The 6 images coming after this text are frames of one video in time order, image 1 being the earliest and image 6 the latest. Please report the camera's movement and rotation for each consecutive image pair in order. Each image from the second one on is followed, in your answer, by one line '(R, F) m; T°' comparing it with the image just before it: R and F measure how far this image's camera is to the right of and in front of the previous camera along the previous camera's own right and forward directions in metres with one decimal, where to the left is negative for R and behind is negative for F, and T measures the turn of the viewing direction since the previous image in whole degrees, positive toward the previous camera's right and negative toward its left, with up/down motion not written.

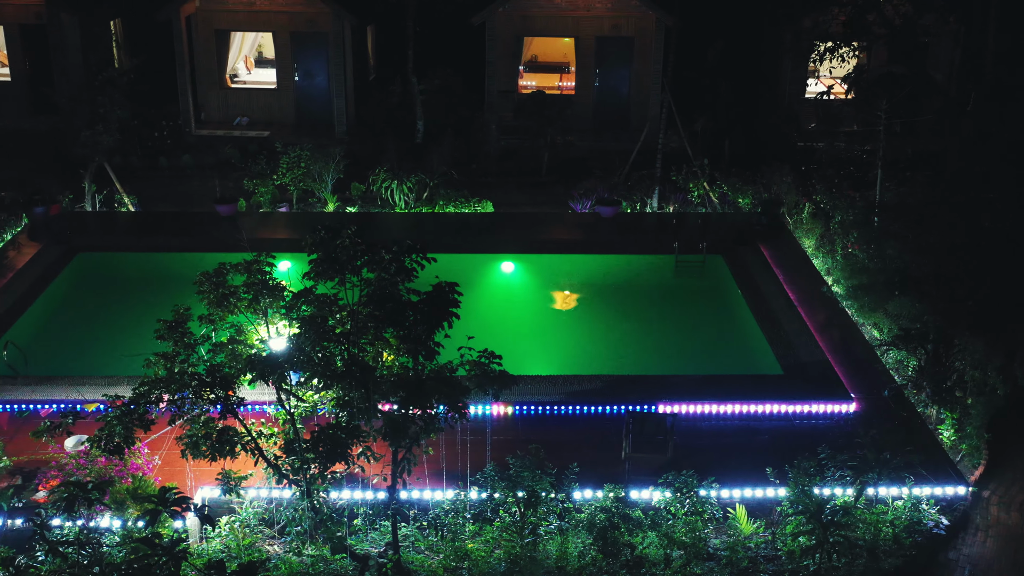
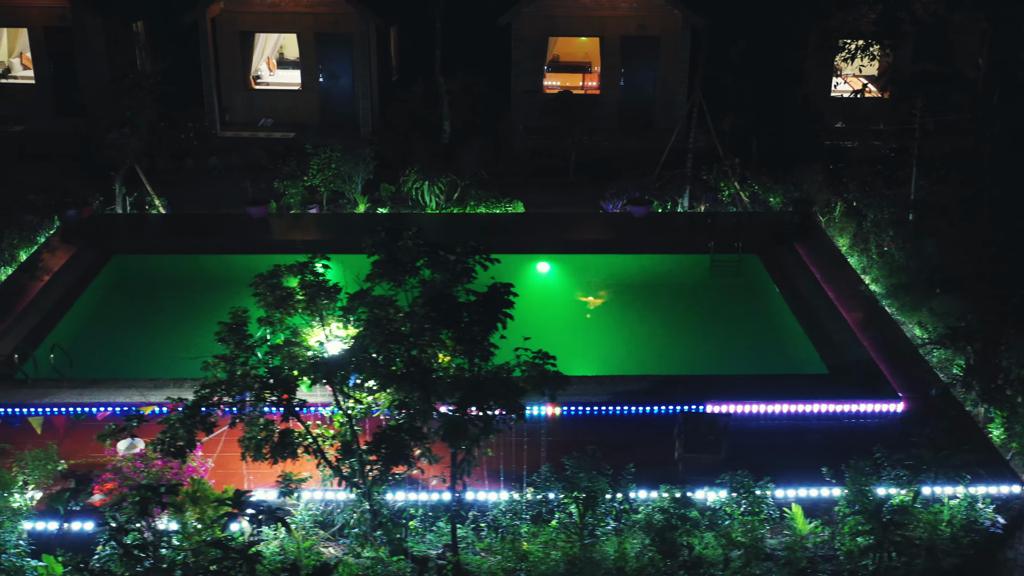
(-0.3, 0.0) m; 0°
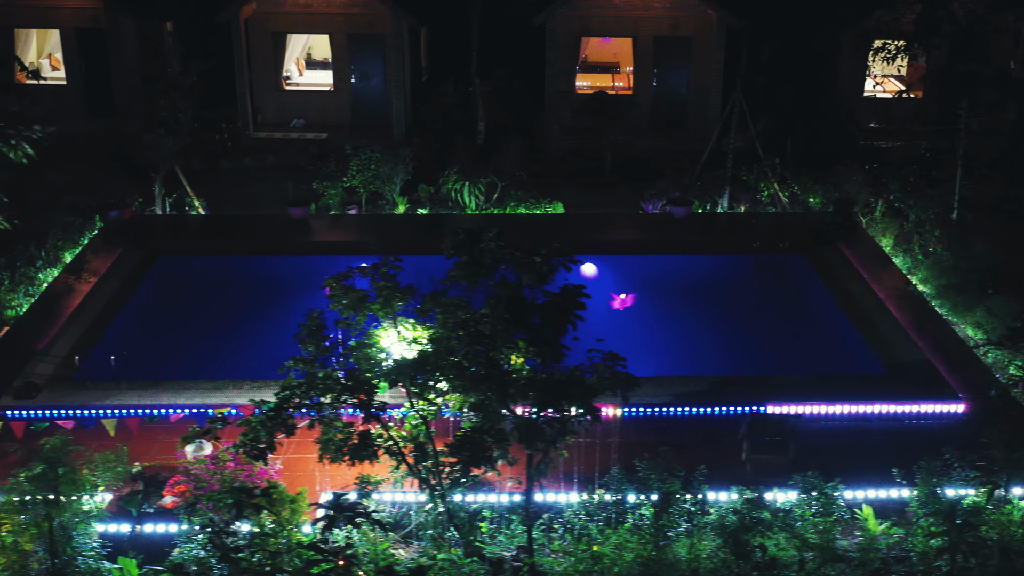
(-0.4, 0.0) m; 0°
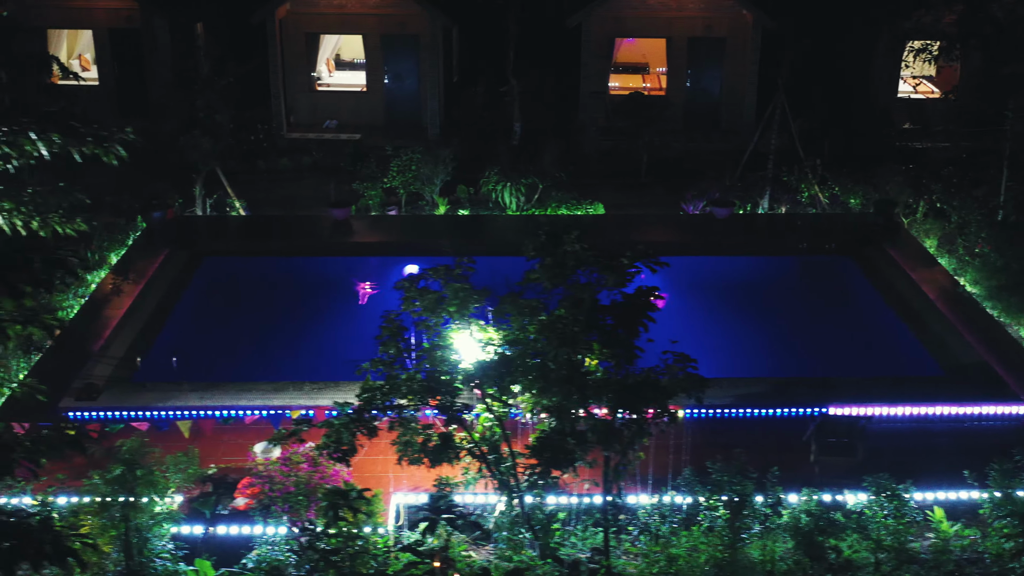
(-0.4, 0.0) m; 0°
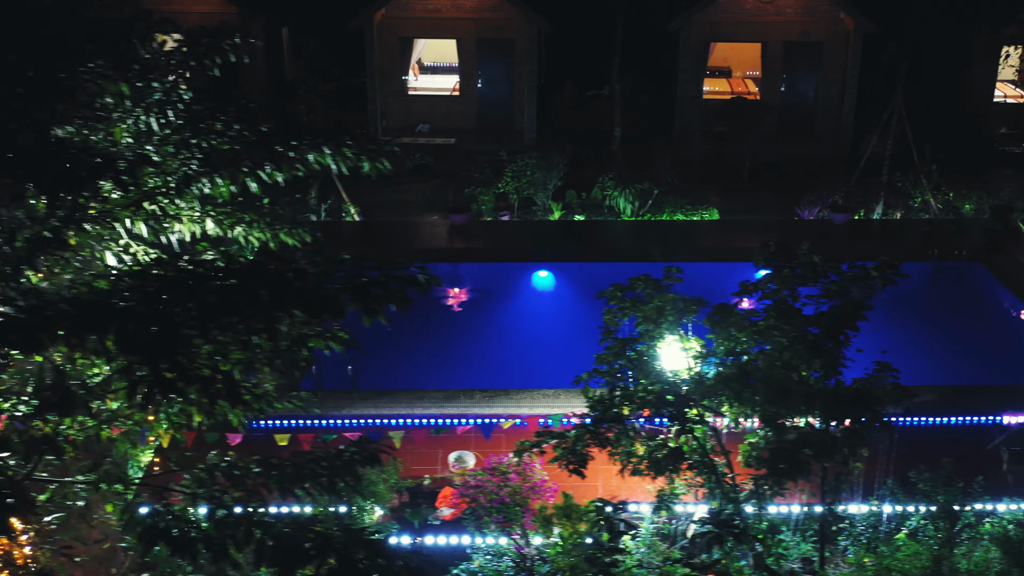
(-1.1, 0.0) m; 0°
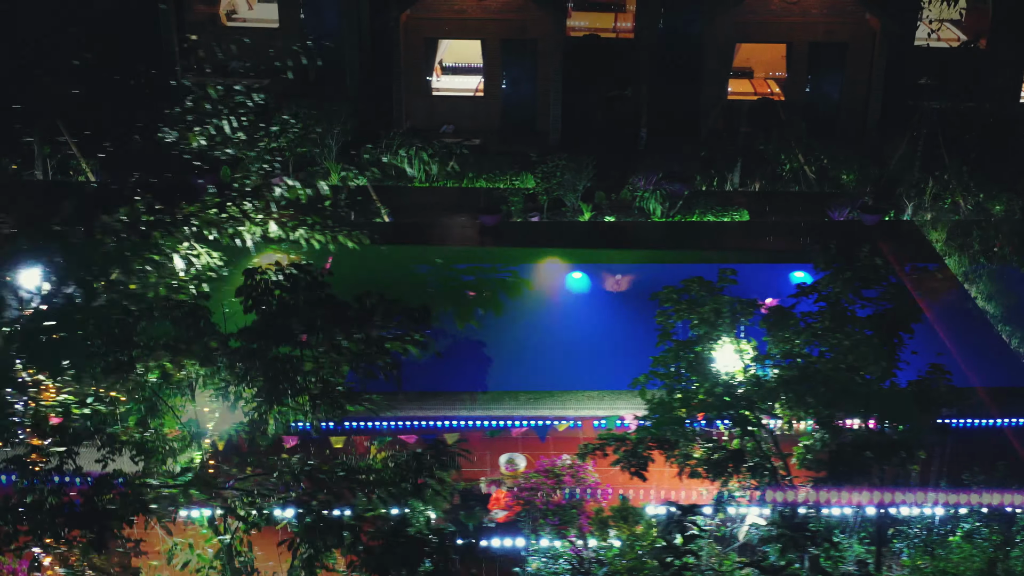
(-0.3, 0.0) m; 0°
